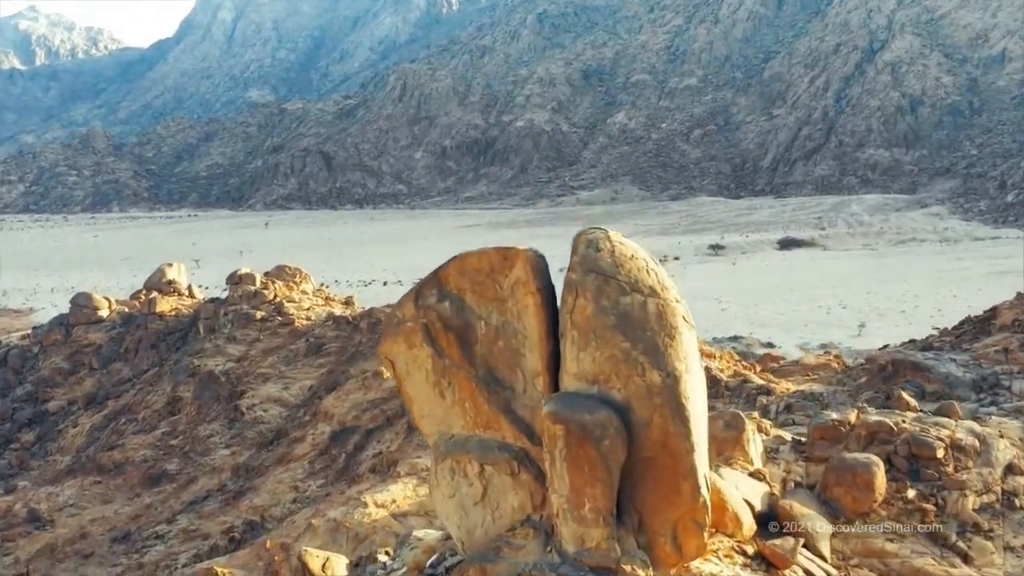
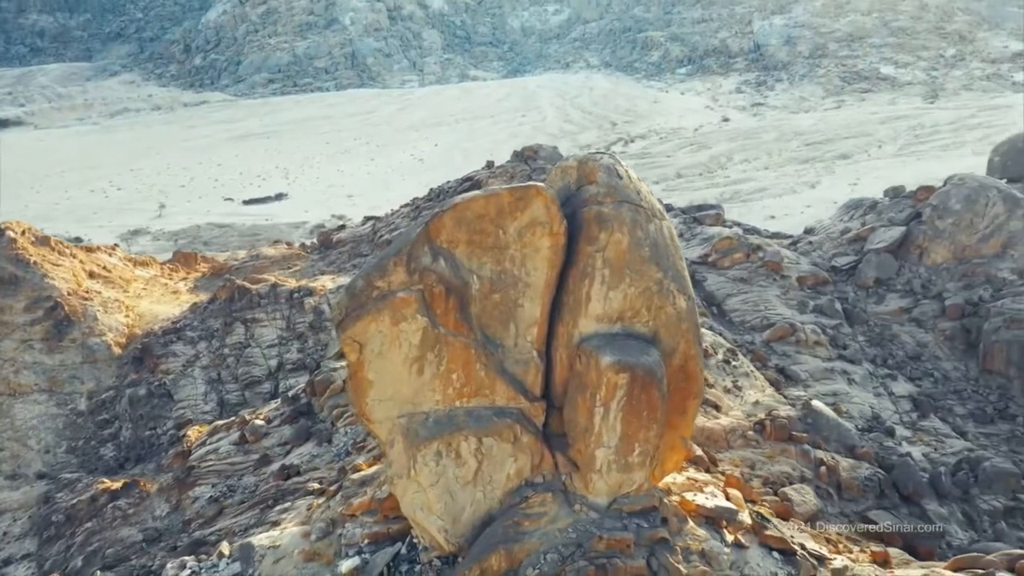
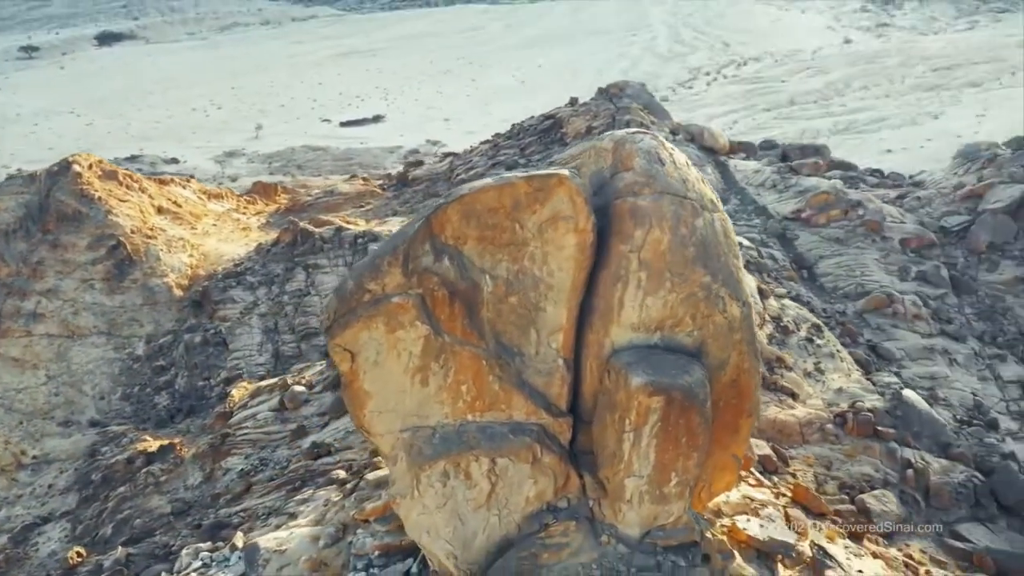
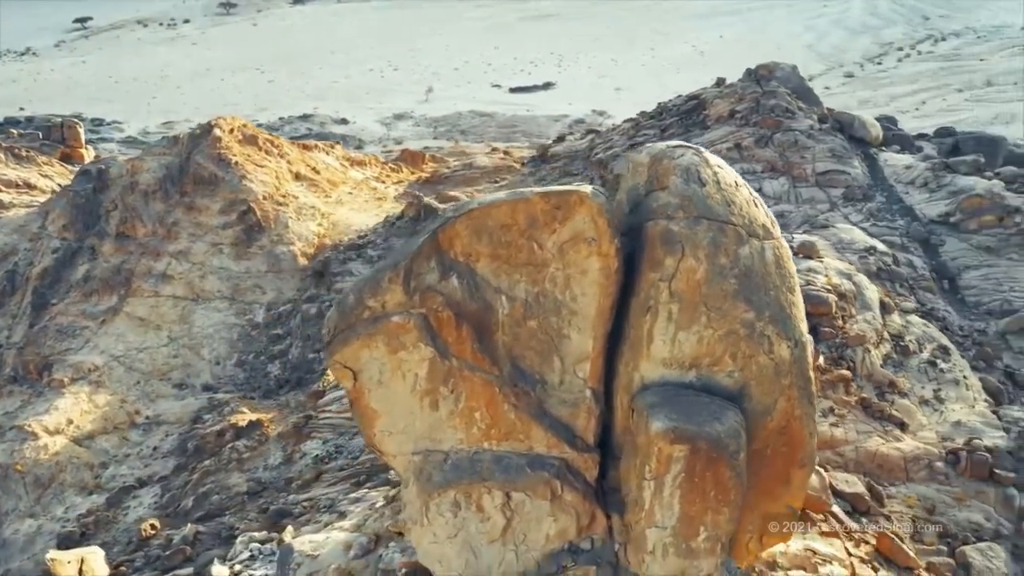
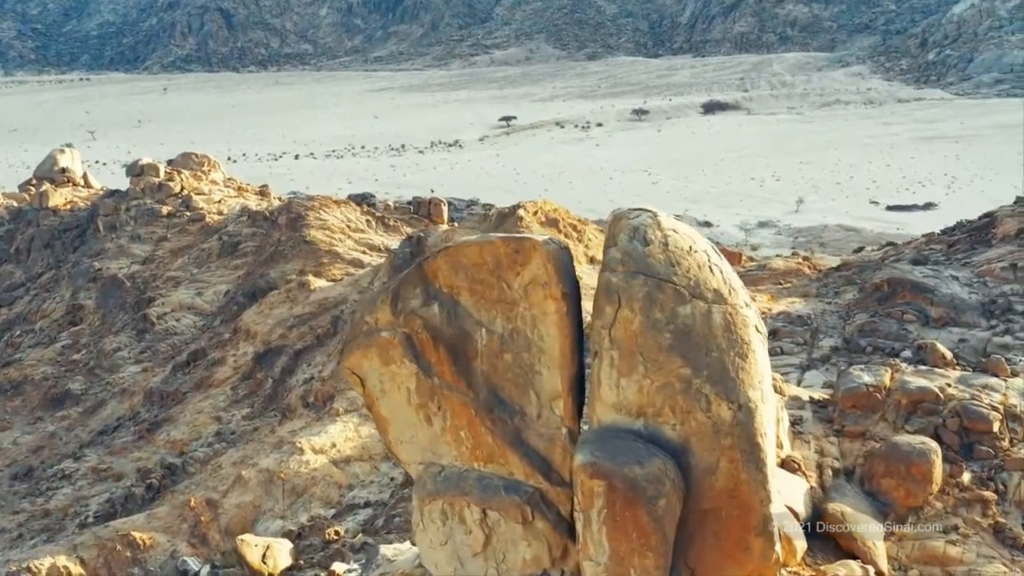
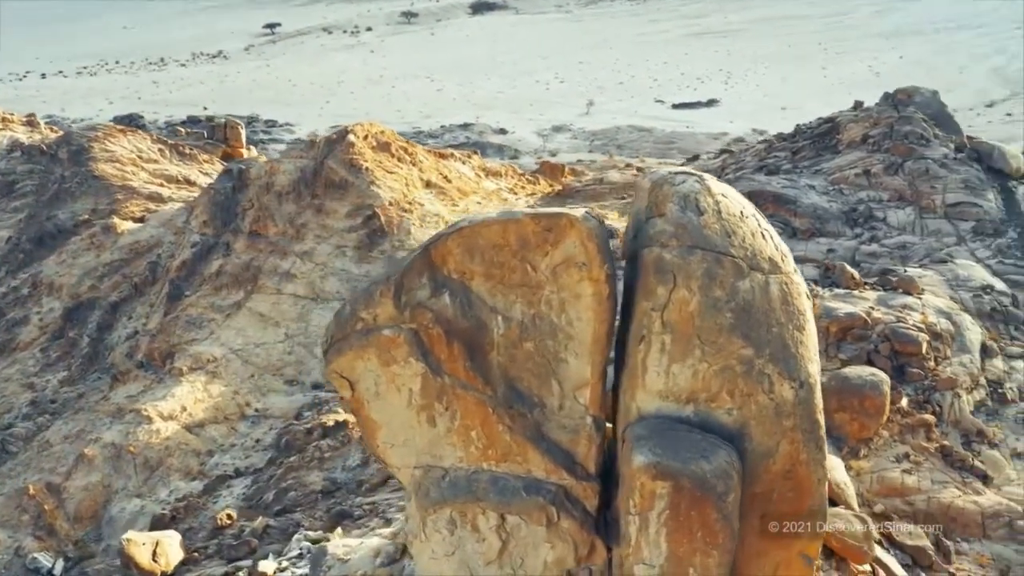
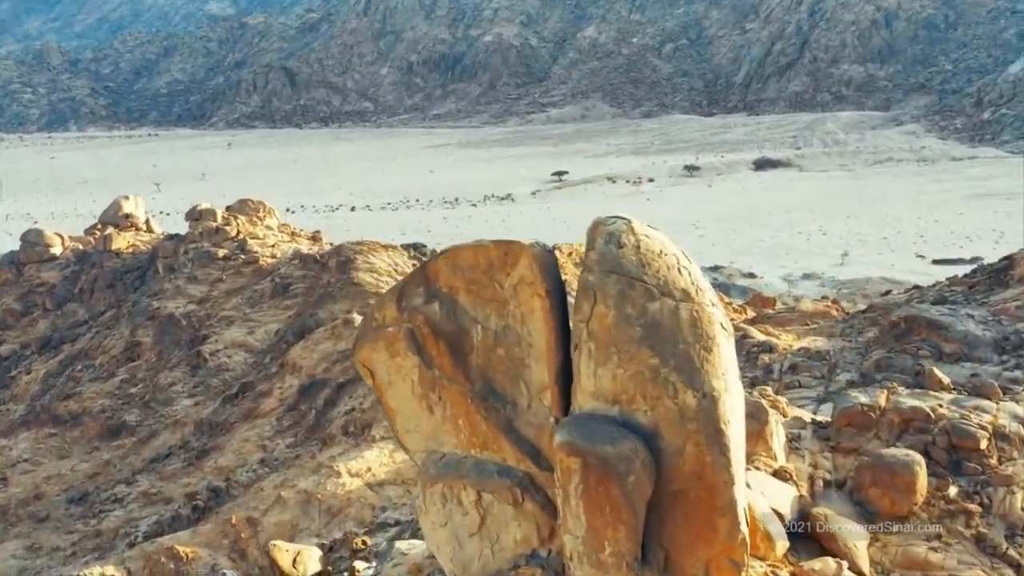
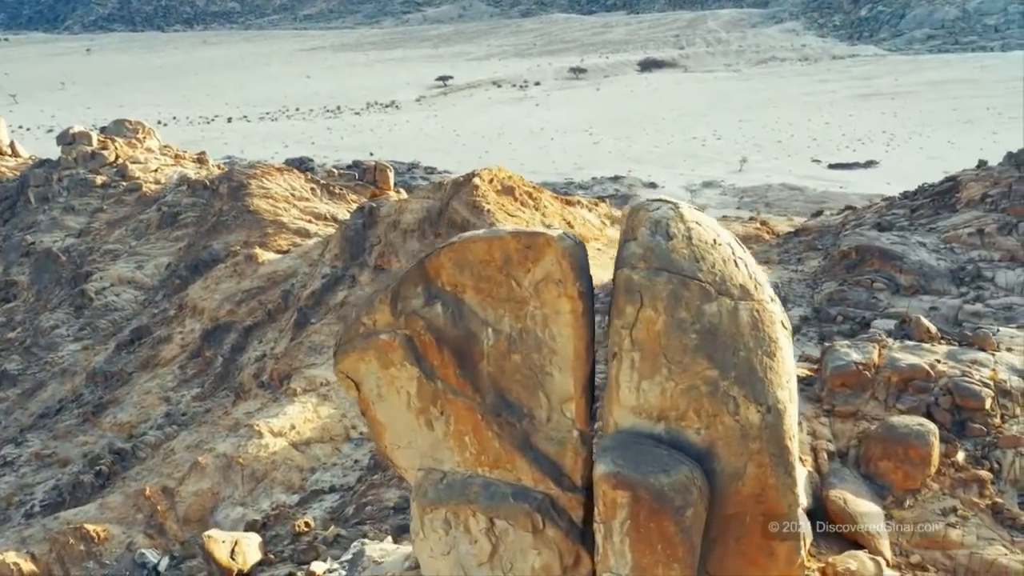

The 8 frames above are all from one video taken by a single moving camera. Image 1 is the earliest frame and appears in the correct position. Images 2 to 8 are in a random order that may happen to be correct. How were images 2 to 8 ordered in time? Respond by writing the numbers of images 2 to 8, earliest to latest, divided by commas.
7, 5, 8, 6, 4, 3, 2
